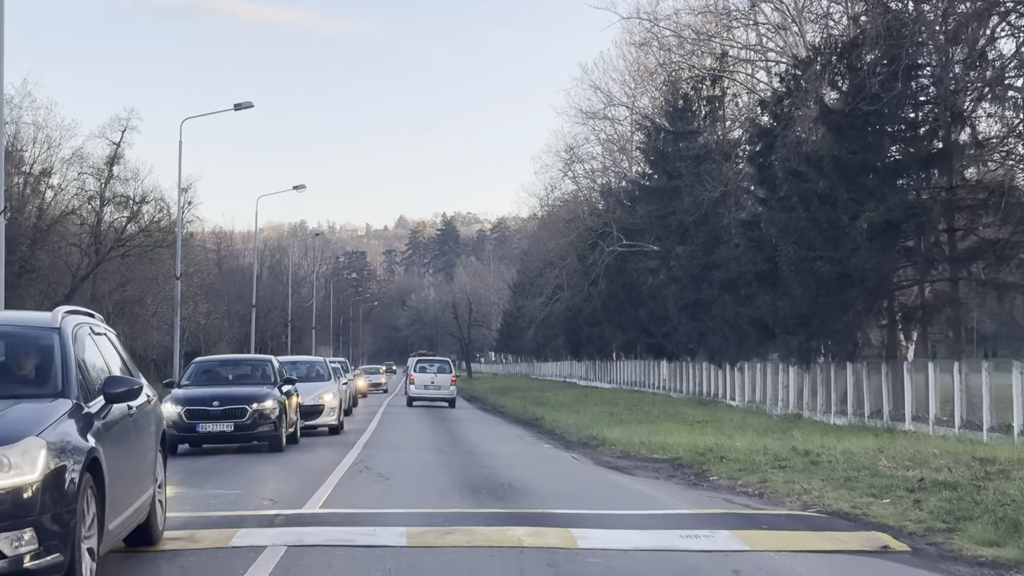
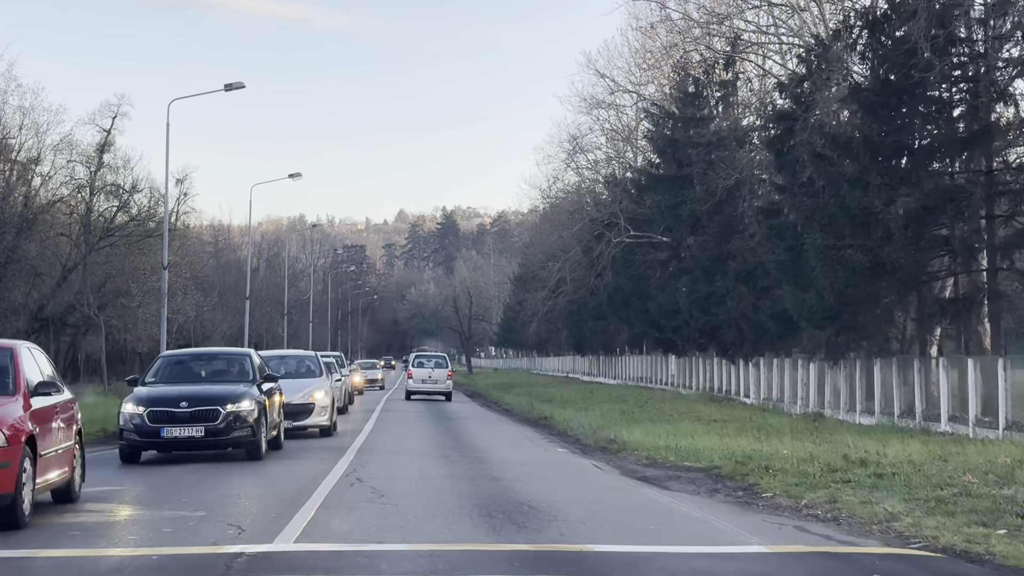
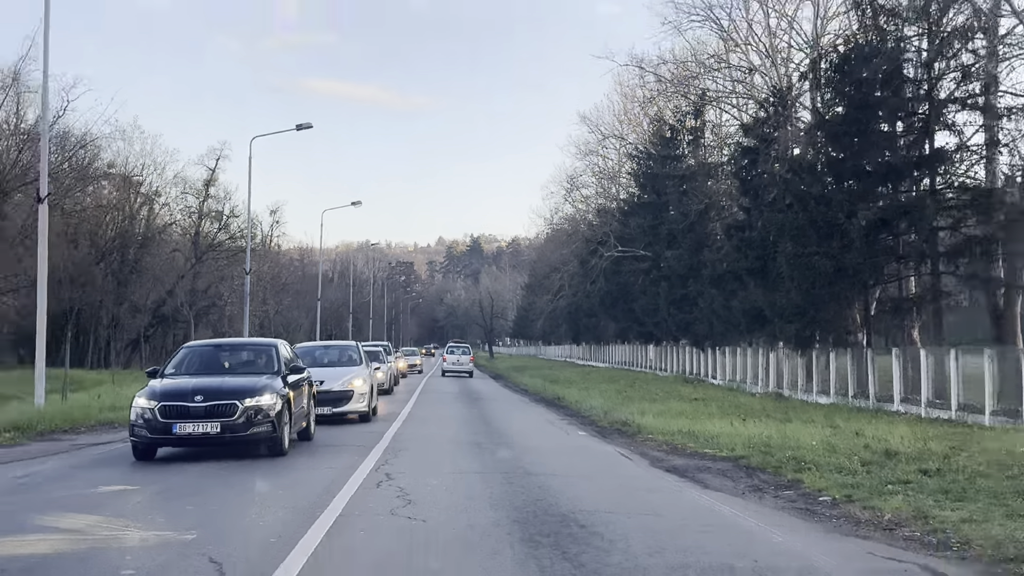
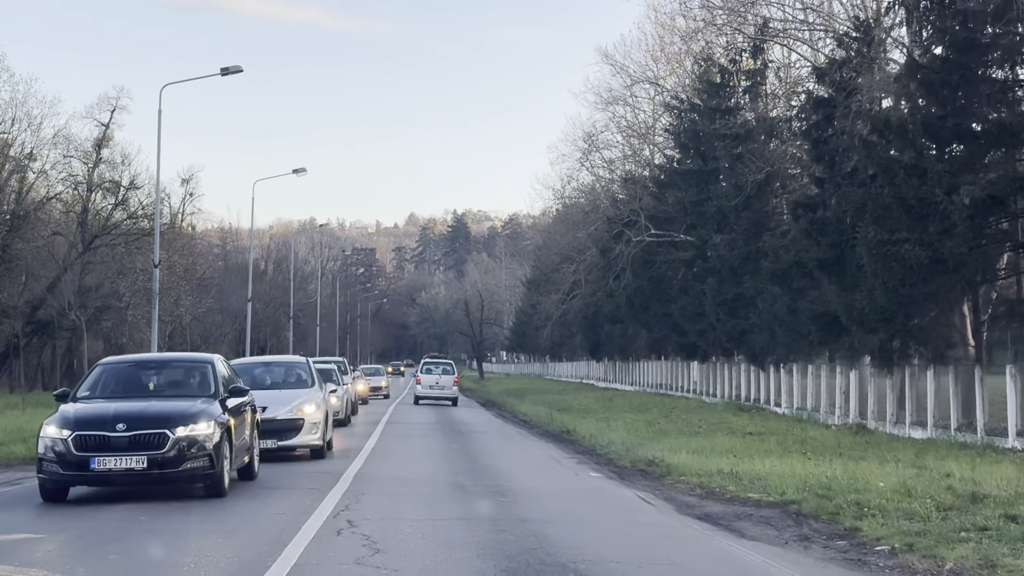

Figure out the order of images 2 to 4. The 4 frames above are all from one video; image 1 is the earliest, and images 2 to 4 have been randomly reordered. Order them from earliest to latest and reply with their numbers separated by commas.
2, 4, 3
